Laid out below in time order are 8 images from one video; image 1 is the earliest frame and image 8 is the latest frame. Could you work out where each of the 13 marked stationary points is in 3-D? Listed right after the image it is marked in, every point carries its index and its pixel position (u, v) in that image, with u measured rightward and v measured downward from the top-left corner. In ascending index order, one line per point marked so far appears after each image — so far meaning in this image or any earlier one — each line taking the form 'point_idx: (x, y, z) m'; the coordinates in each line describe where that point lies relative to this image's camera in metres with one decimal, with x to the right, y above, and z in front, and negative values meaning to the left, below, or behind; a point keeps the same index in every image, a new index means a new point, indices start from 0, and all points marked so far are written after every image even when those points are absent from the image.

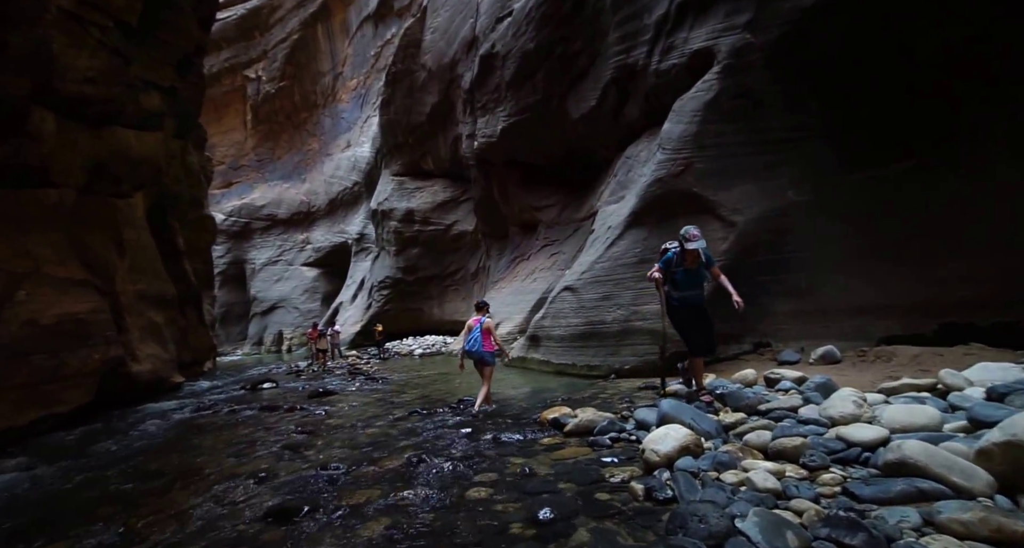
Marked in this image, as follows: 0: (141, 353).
0: (-7.5, -1.6, +9.3) m
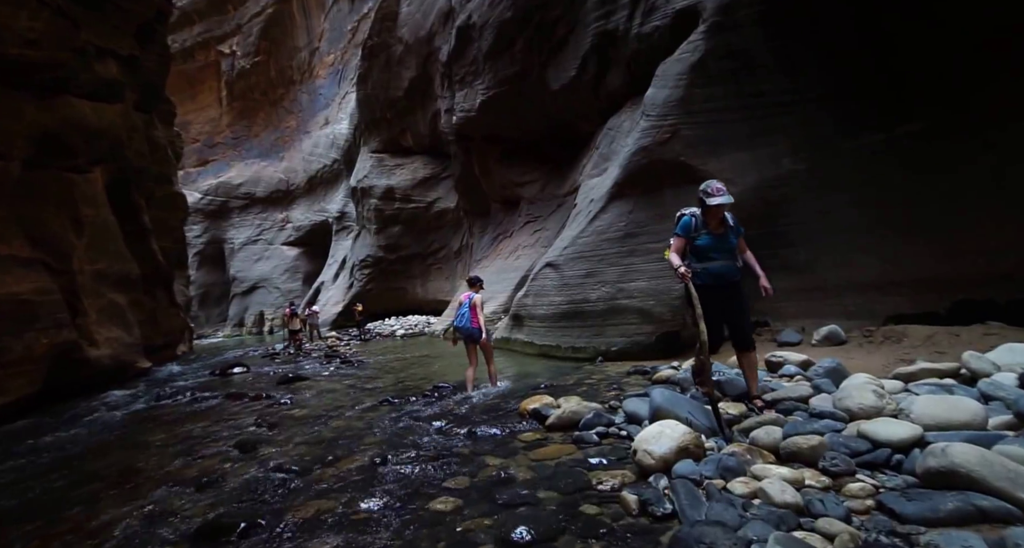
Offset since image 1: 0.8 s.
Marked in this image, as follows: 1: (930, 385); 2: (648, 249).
0: (-7.8, -1.2, +8.6) m
1: (+3.2, -0.8, +3.5) m
2: (+2.1, +0.4, +7.1) m
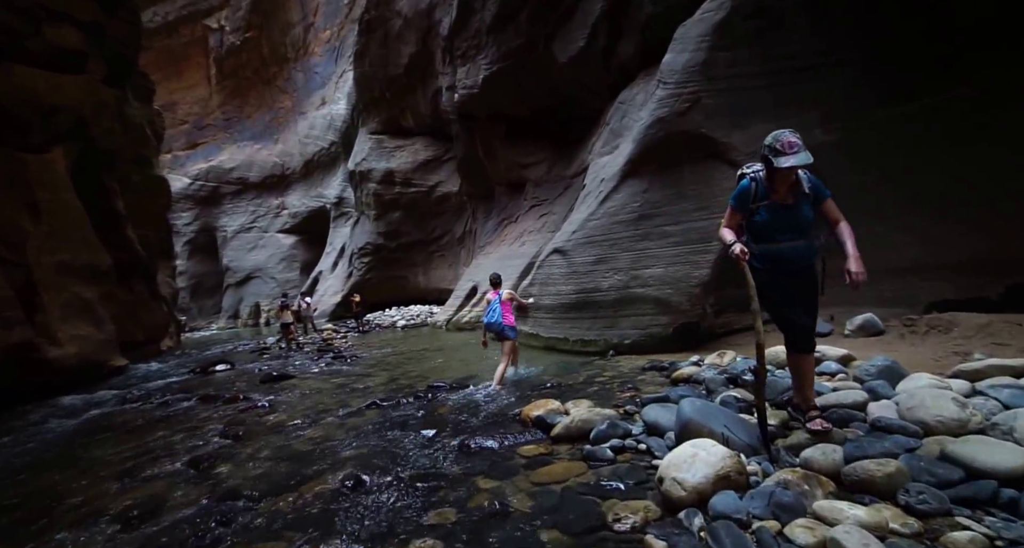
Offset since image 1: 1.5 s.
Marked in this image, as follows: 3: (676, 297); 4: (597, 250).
0: (-7.8, -1.1, +8.1) m
1: (+3.2, -0.7, +2.9) m
2: (+2.1, +0.6, +6.4) m
3: (+2.1, -0.3, +6.0) m
4: (+1.3, +0.4, +7.0) m
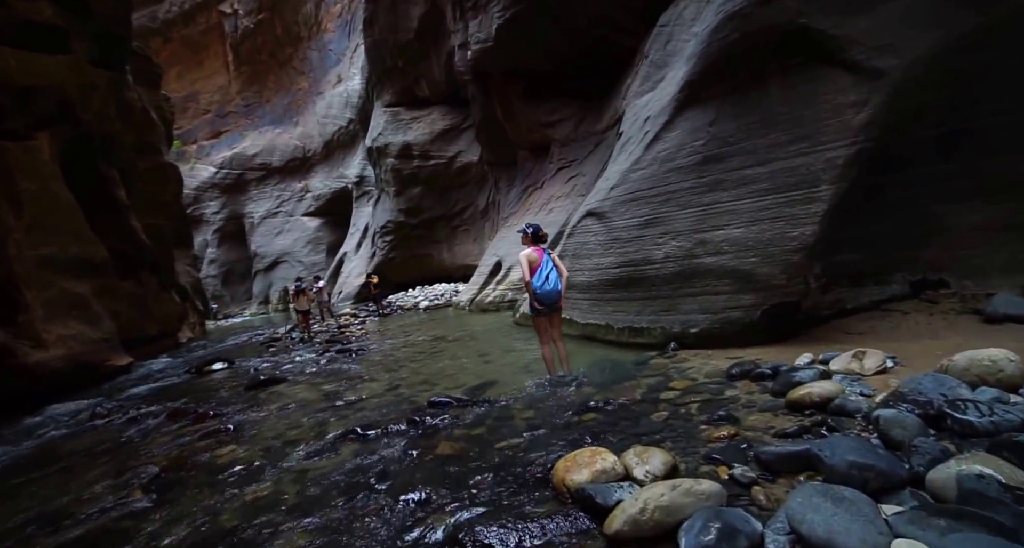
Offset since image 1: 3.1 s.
0: (-7.3, -1.0, +7.2) m
1: (+3.2, -0.5, +1.2) m
2: (+2.3, +1.0, +4.7) m
3: (+2.4, +0.1, +4.4) m
4: (+1.6, +0.8, +5.4) m
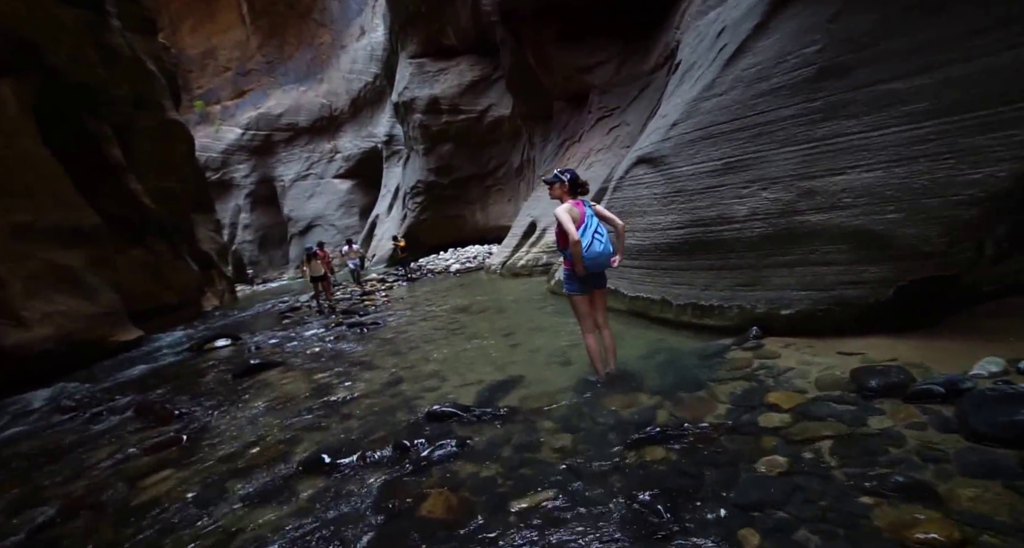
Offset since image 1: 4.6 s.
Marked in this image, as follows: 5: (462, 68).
0: (-6.8, -0.6, +6.7) m
1: (+3.2, -0.5, -0.1) m
2: (+2.5, +1.2, +3.3) m
3: (+2.6, +0.3, +3.0) m
4: (+1.9, +1.1, +4.0) m
5: (-1.9, +7.9, +17.4) m
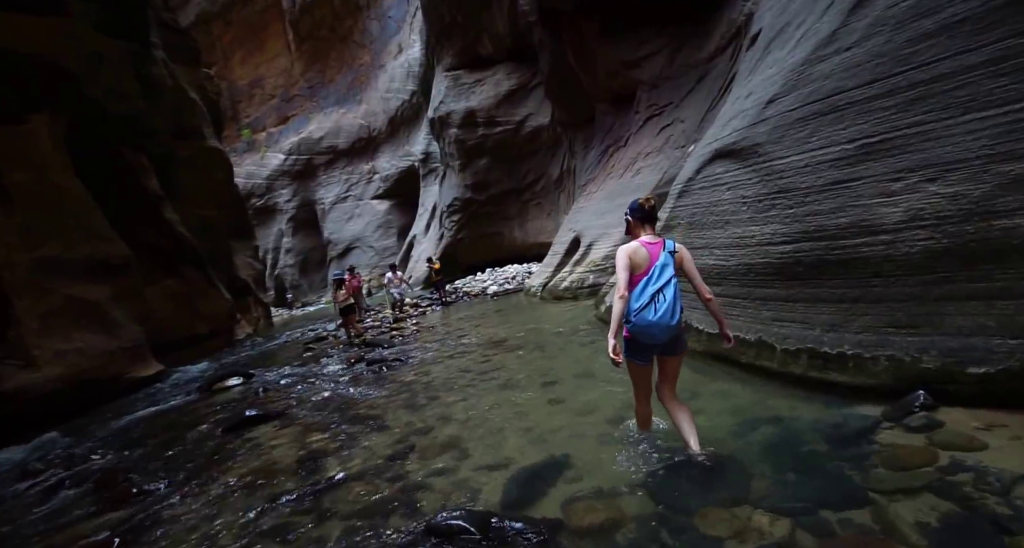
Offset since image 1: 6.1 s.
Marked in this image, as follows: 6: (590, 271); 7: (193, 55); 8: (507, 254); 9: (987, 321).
0: (-6.3, -1.0, +6.2) m
1: (+3.0, -0.5, -1.5) m
2: (+2.7, +1.1, +2.0) m
3: (+2.7, +0.2, +1.7) m
4: (+2.1, +0.9, +2.8) m
5: (-0.5, +7.1, +16.7) m
6: (+1.6, +0.1, +9.3) m
7: (-8.5, +5.8, +12.0) m
8: (-0.2, +0.8, +18.4) m
9: (+2.3, -0.2, +2.2) m
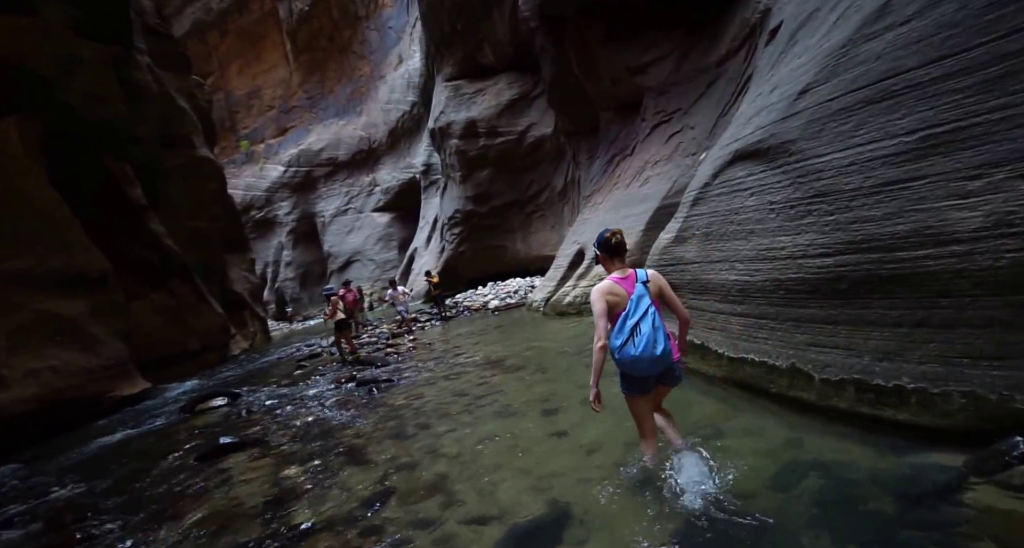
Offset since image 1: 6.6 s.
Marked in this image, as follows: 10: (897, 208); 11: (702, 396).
0: (-6.3, -1.3, +5.8) m
1: (+2.9, -0.5, -2.0) m
2: (+2.6, +1.0, +1.6) m
3: (+2.7, +0.1, +1.3) m
4: (+2.0, +0.8, +2.4) m
5: (-0.4, +6.6, +16.5) m
6: (+1.6, -0.2, +8.9) m
7: (-8.5, +5.4, +11.8) m
8: (0.0, +0.3, +18.0) m
9: (+2.3, -0.3, +1.8) m
10: (+2.0, +0.3, +2.4) m
11: (+1.5, -0.8, +3.5) m
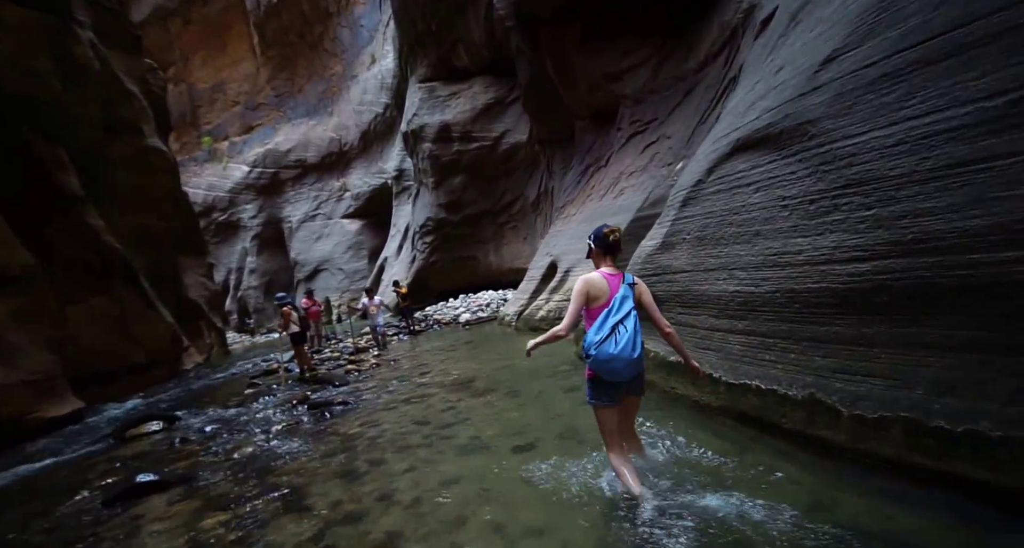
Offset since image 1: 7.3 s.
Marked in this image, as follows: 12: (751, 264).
0: (-6.6, -1.4, +4.8) m
1: (+3.0, -0.5, -2.5) m
2: (+2.5, +1.0, +1.1) m
3: (+2.5, +0.1, +0.8) m
4: (+1.8, +0.8, +1.9) m
5: (-1.3, +6.3, +16.0) m
6: (+1.1, -0.4, +8.3) m
7: (-9.1, +5.2, +10.9) m
8: (-1.0, -0.1, +17.4) m
9: (+2.1, -0.3, +1.3) m
10: (+1.8, +0.3, +1.9) m
11: (+1.3, -0.9, +3.0) m
12: (+1.4, 0.0, +3.0) m
